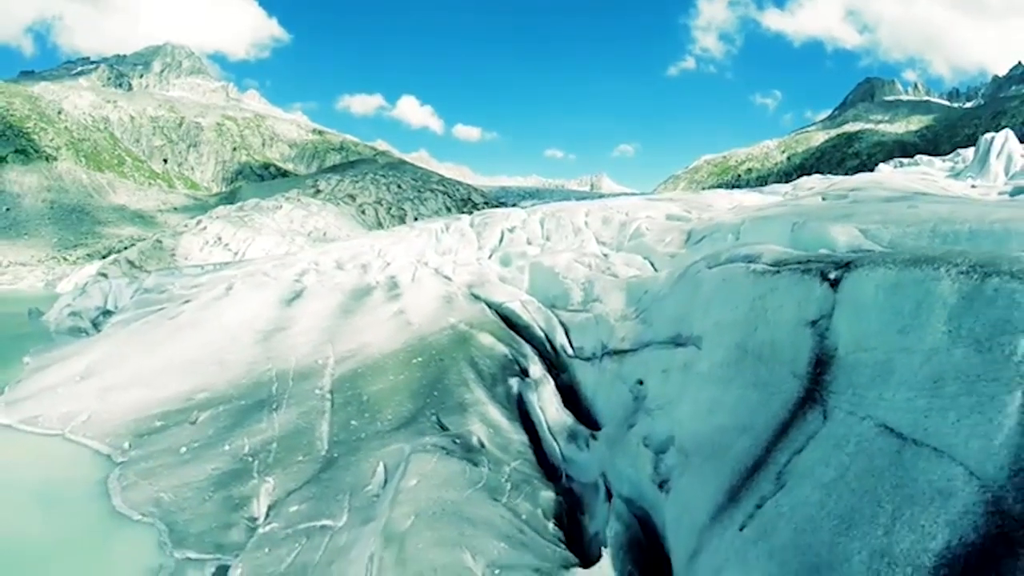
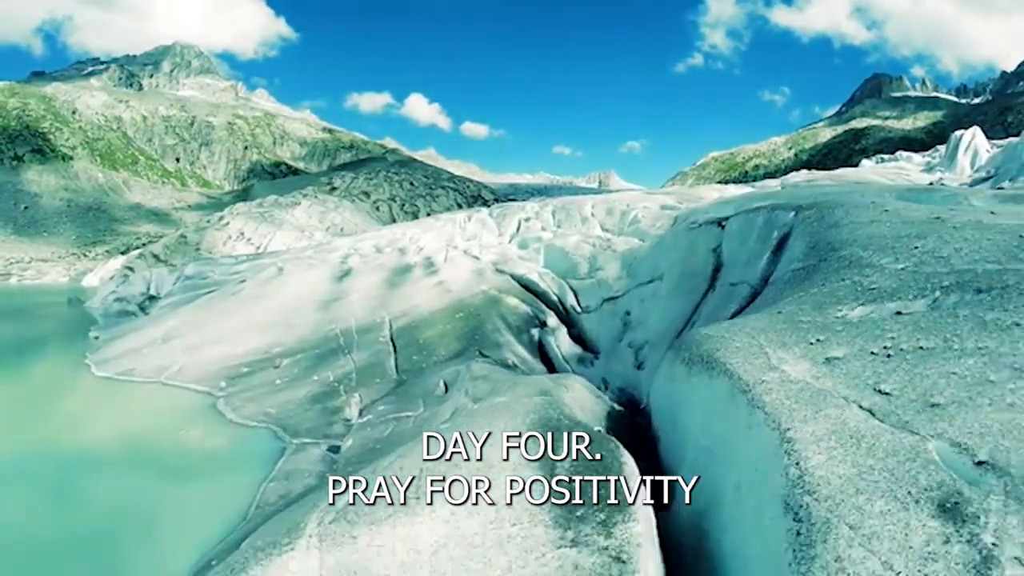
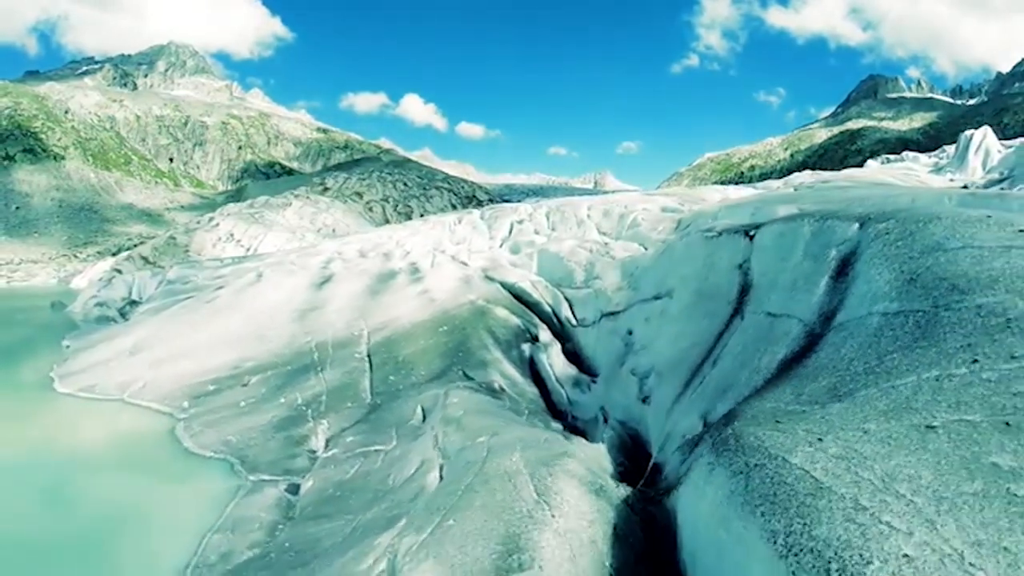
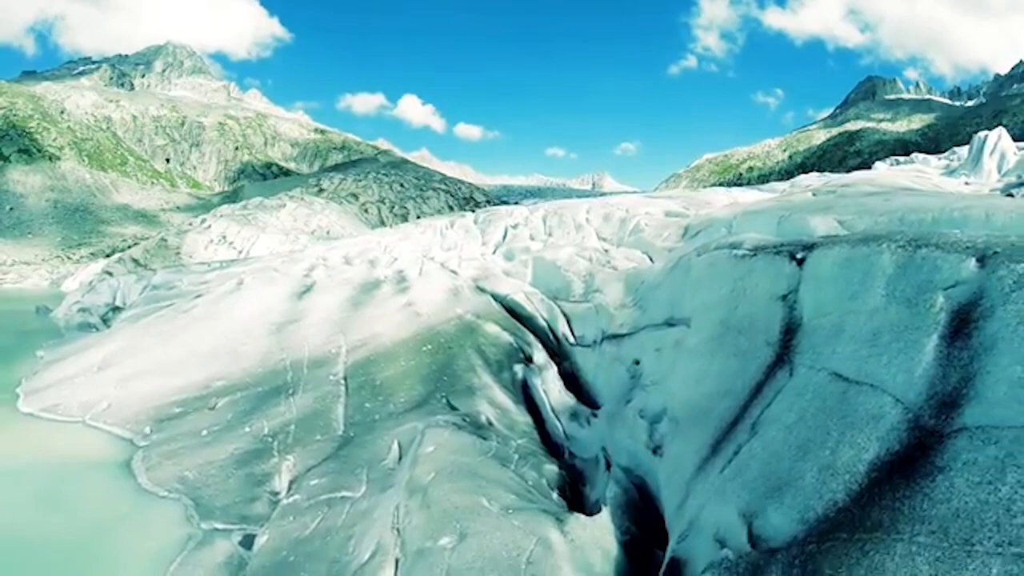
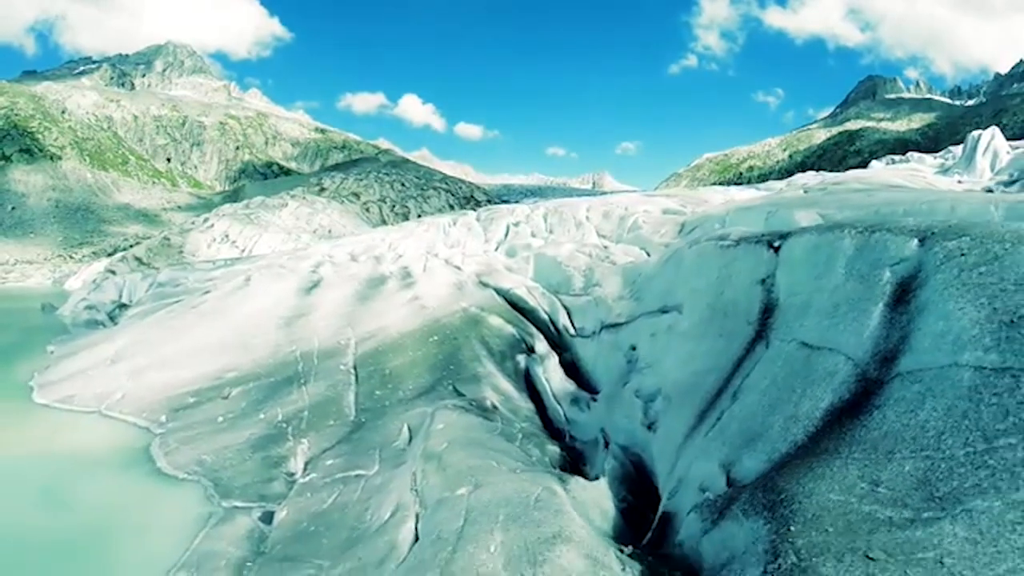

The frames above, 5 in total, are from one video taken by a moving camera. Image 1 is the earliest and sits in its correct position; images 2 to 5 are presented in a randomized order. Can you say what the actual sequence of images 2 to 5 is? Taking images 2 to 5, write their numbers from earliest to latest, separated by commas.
4, 5, 3, 2
